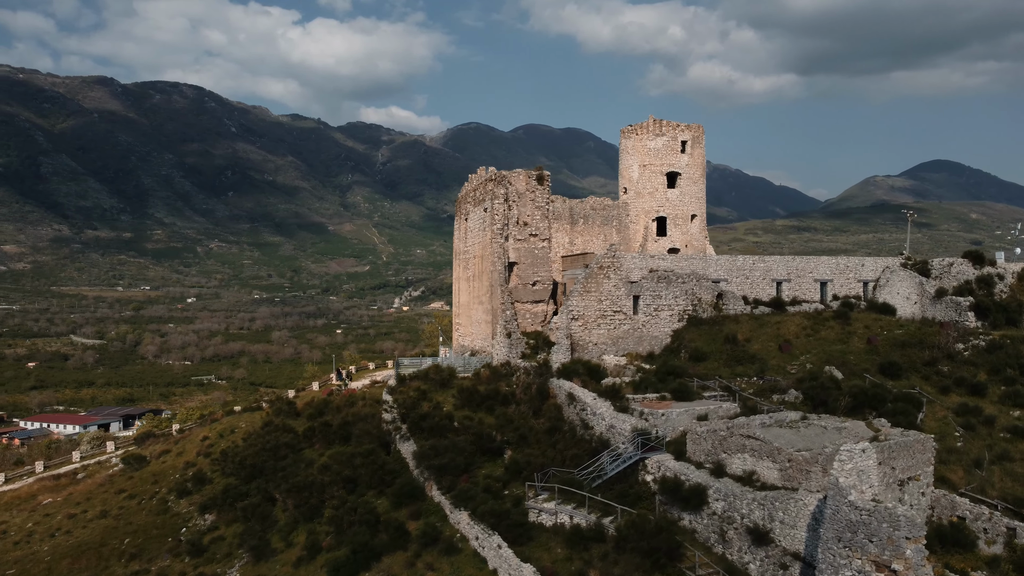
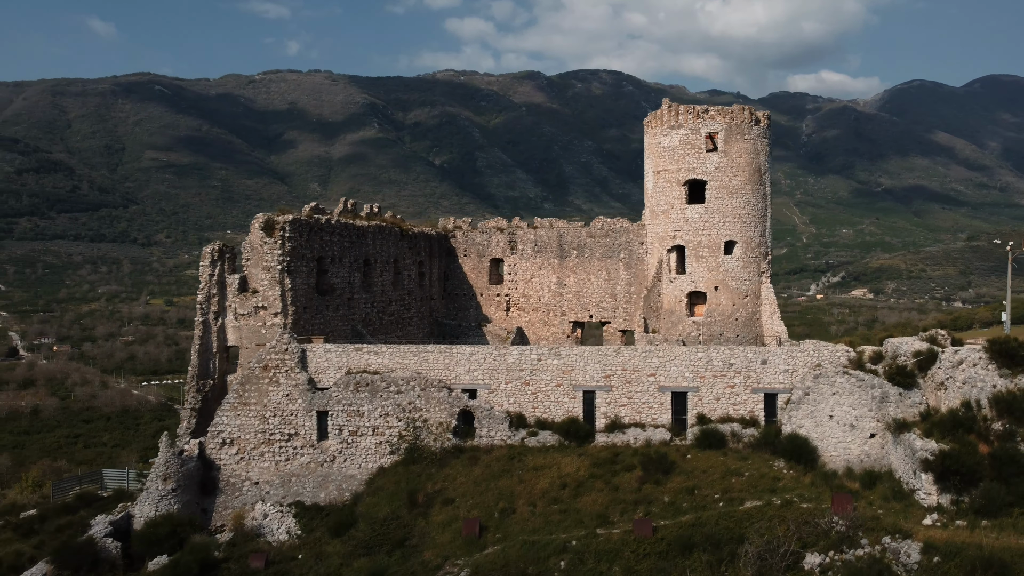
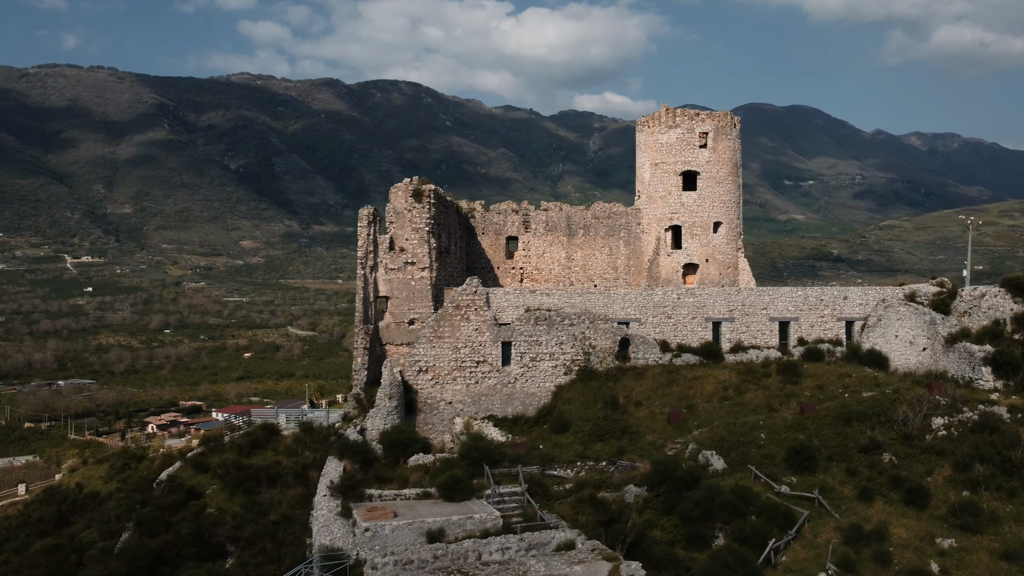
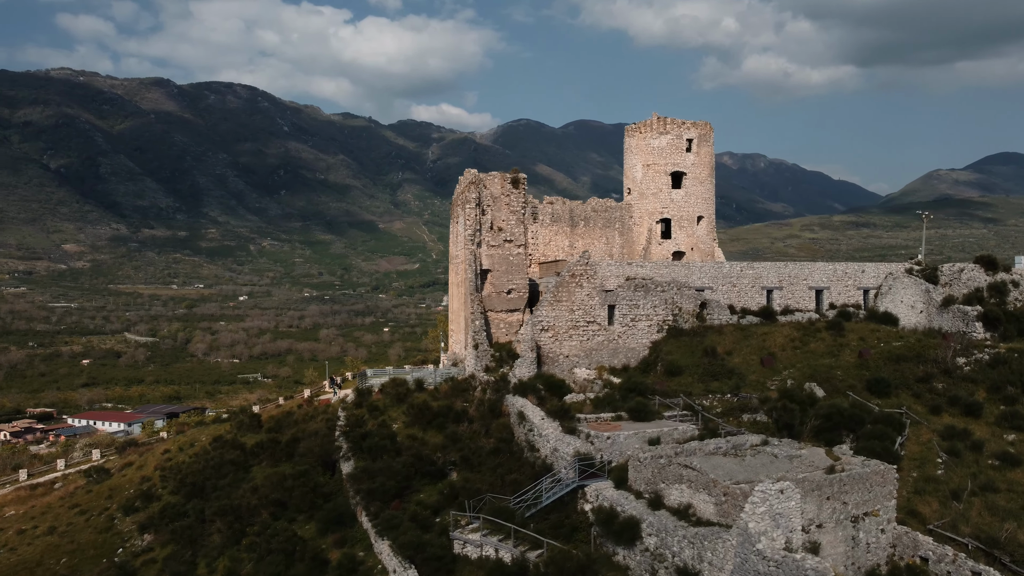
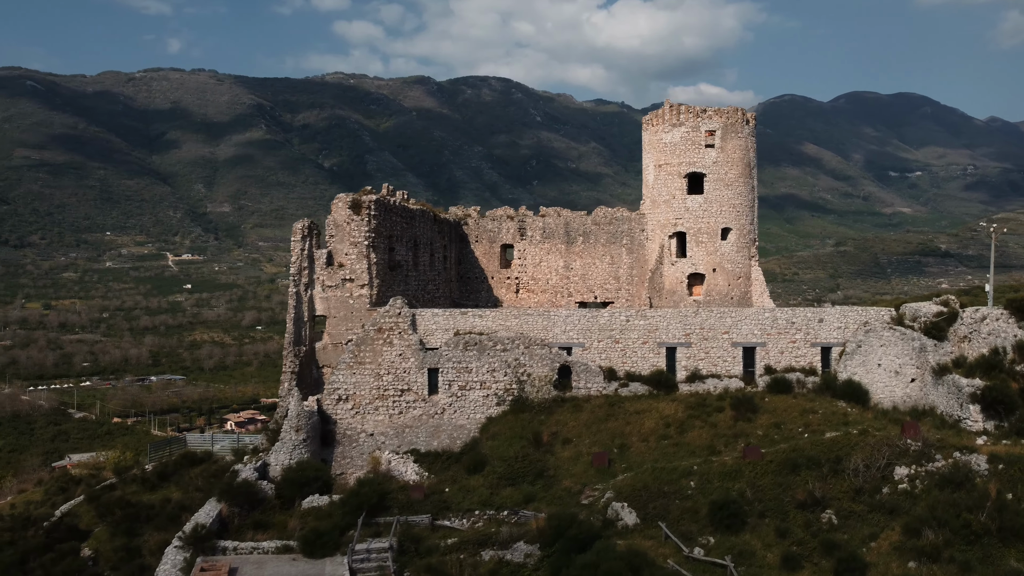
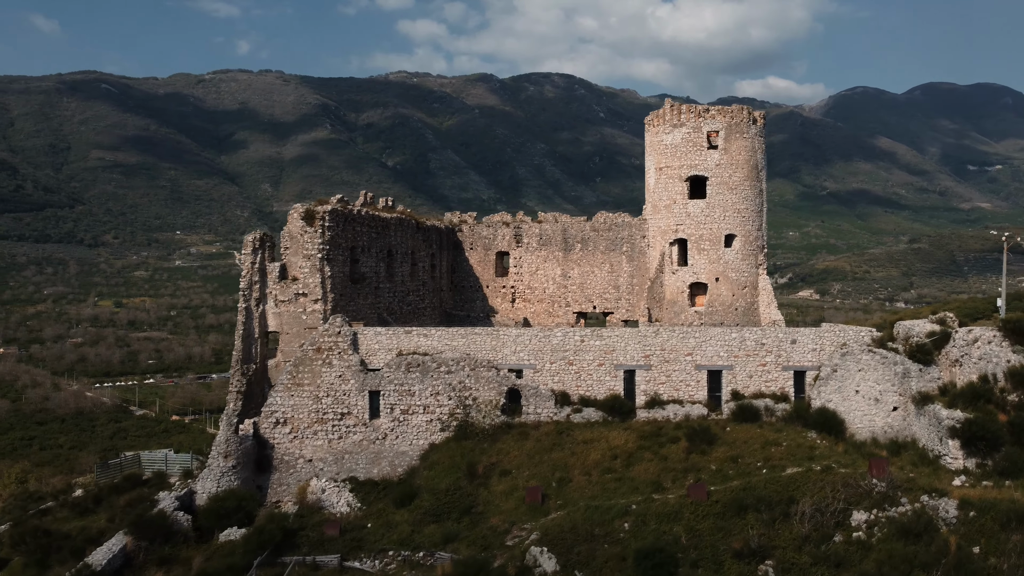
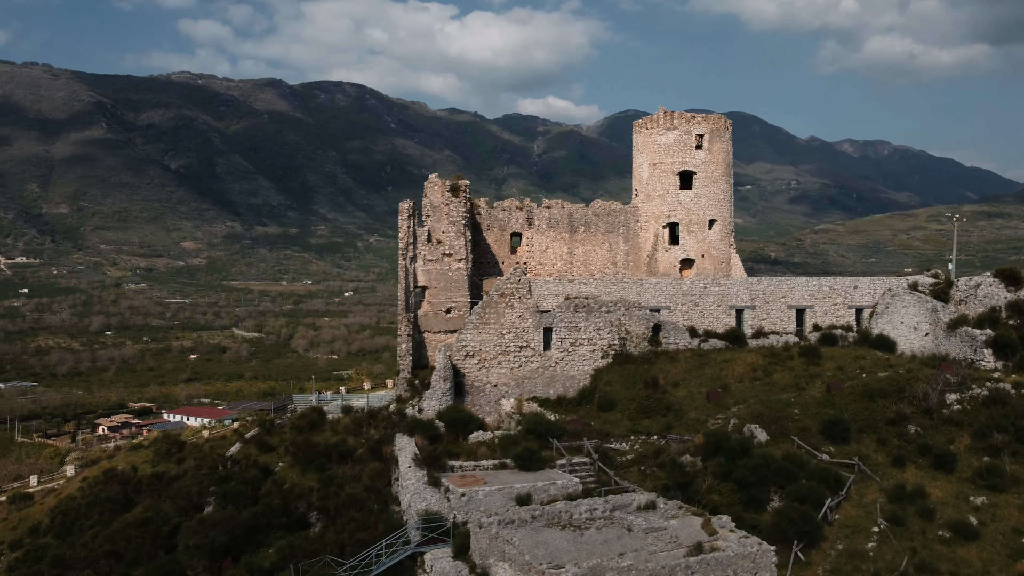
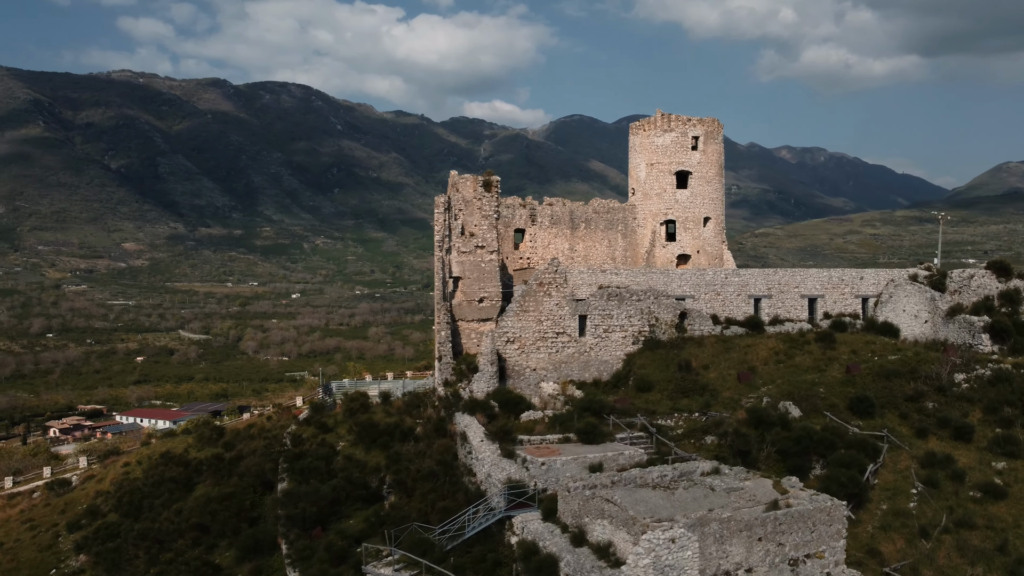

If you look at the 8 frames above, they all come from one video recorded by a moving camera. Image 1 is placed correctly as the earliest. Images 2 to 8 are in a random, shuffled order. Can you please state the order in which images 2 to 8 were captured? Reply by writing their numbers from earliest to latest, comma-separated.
4, 8, 7, 3, 5, 6, 2
